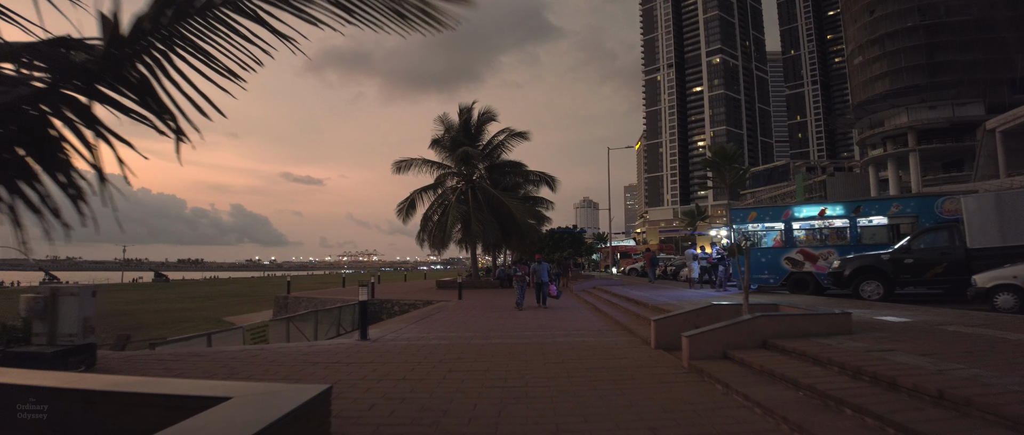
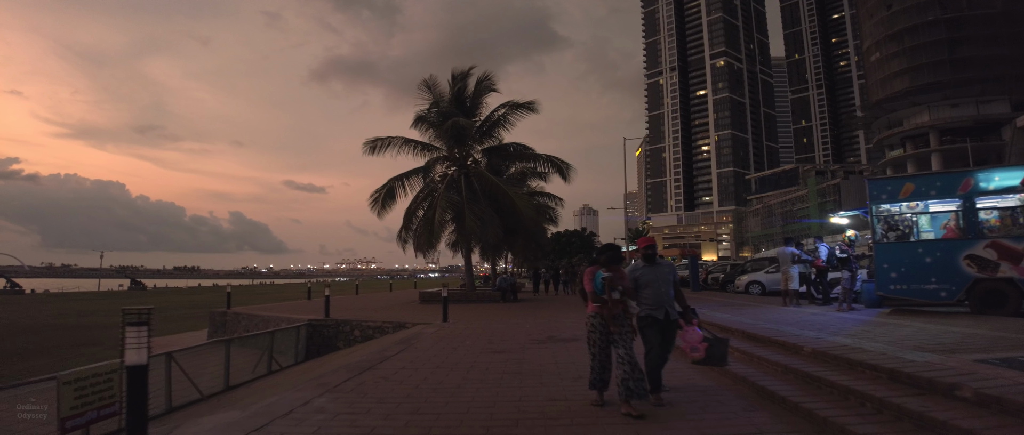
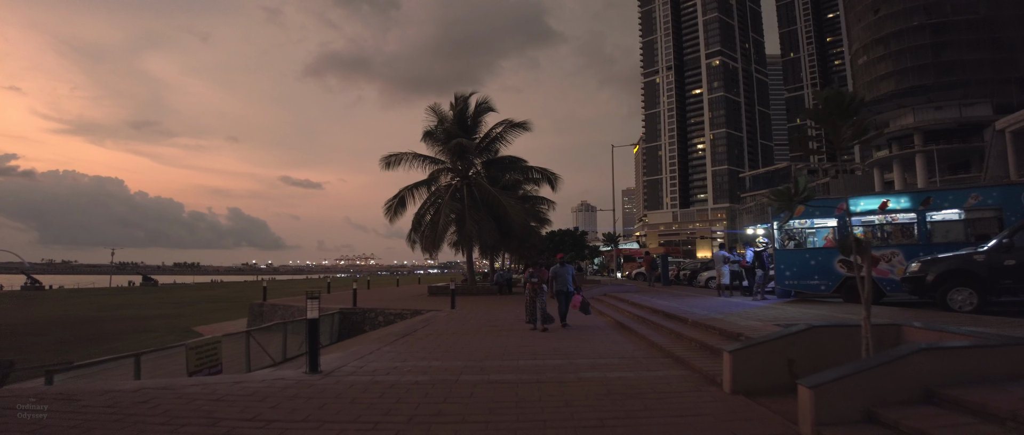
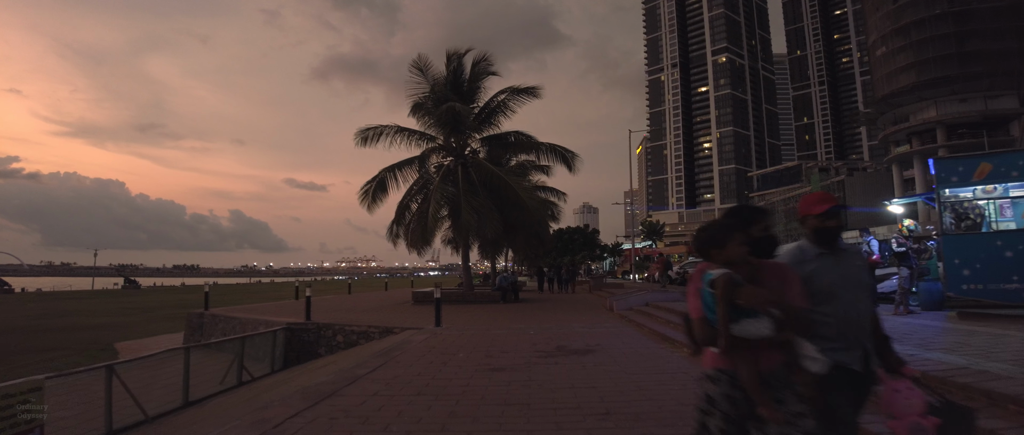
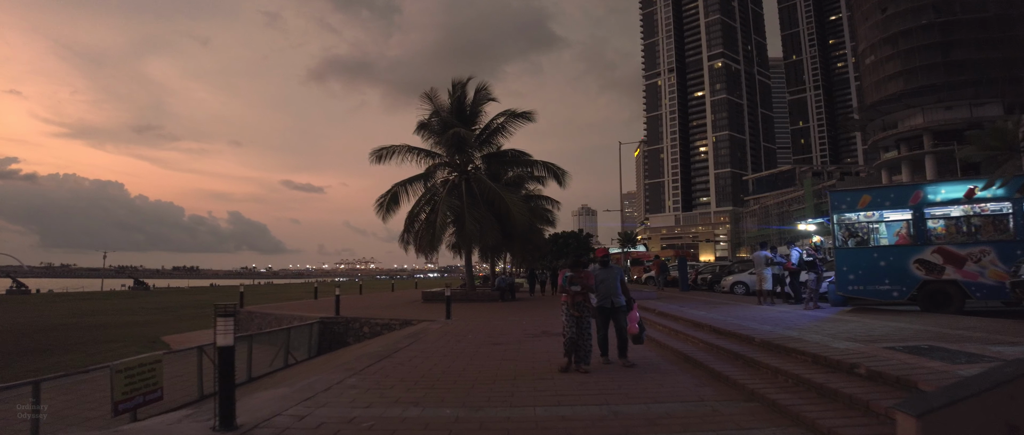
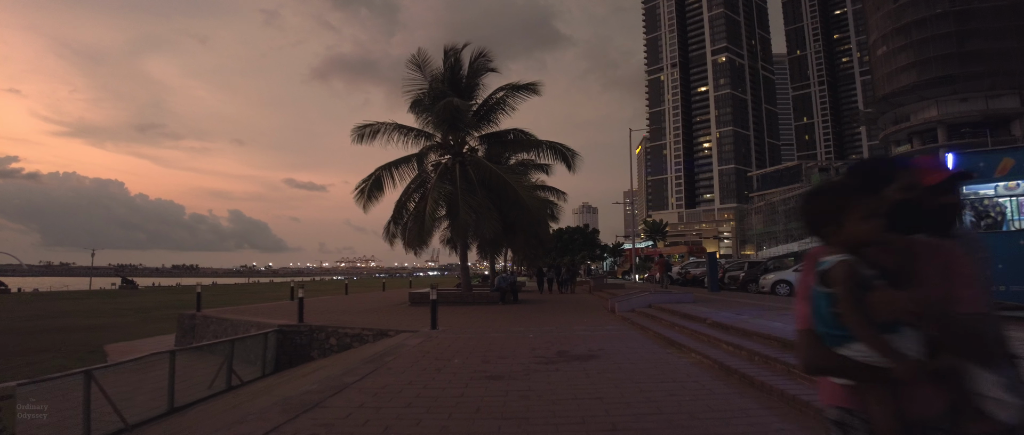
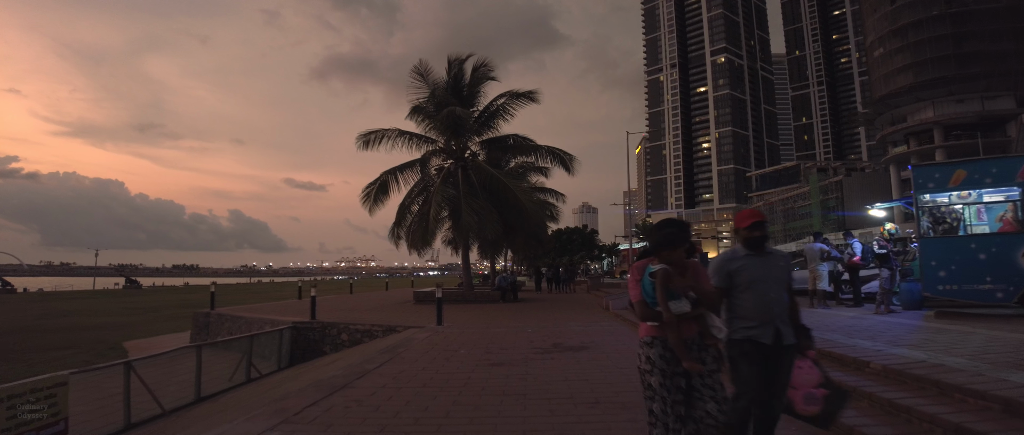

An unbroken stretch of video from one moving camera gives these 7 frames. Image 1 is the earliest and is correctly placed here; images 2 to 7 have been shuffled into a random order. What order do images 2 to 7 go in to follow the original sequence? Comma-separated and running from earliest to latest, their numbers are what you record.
3, 5, 2, 7, 4, 6
